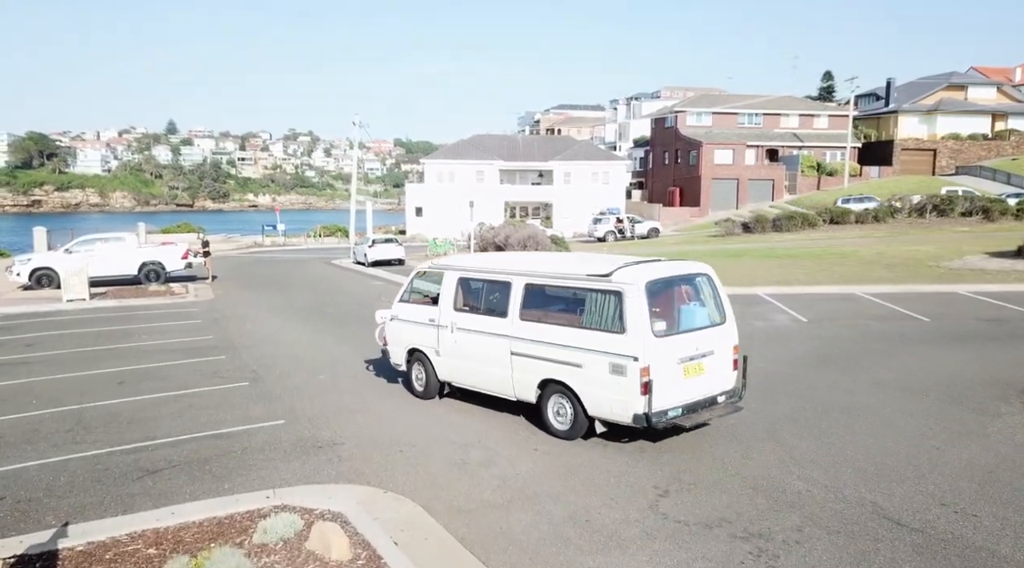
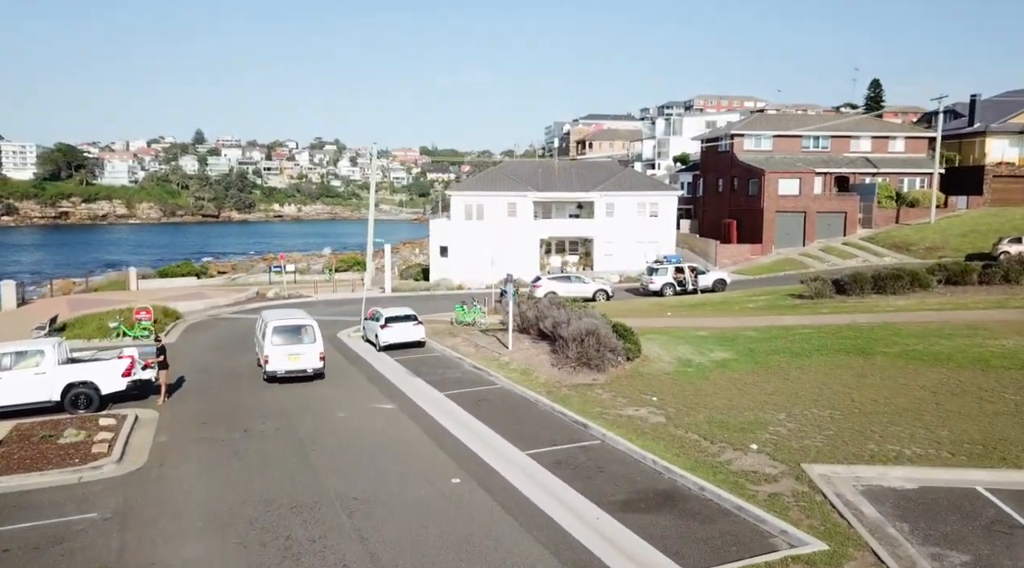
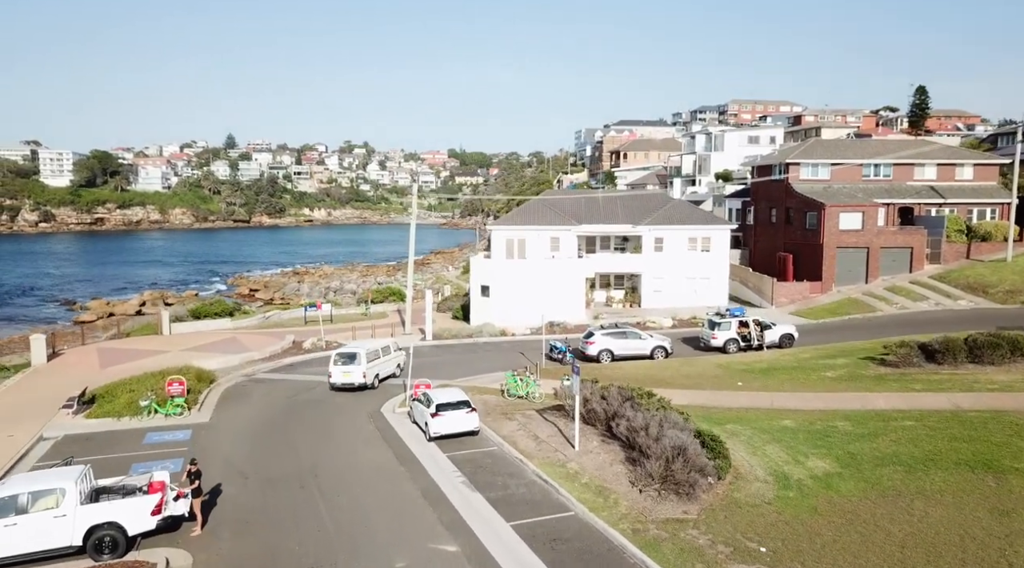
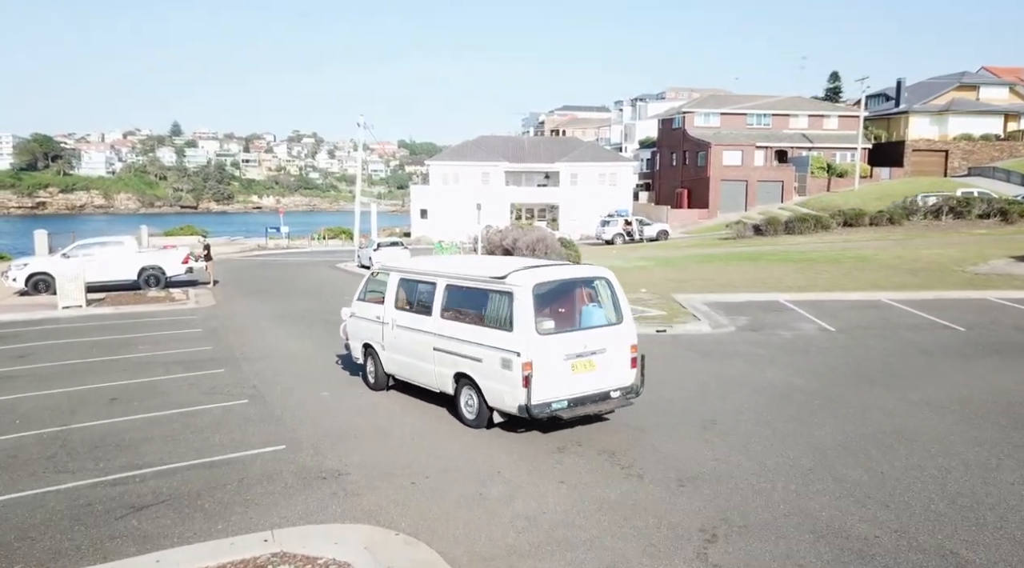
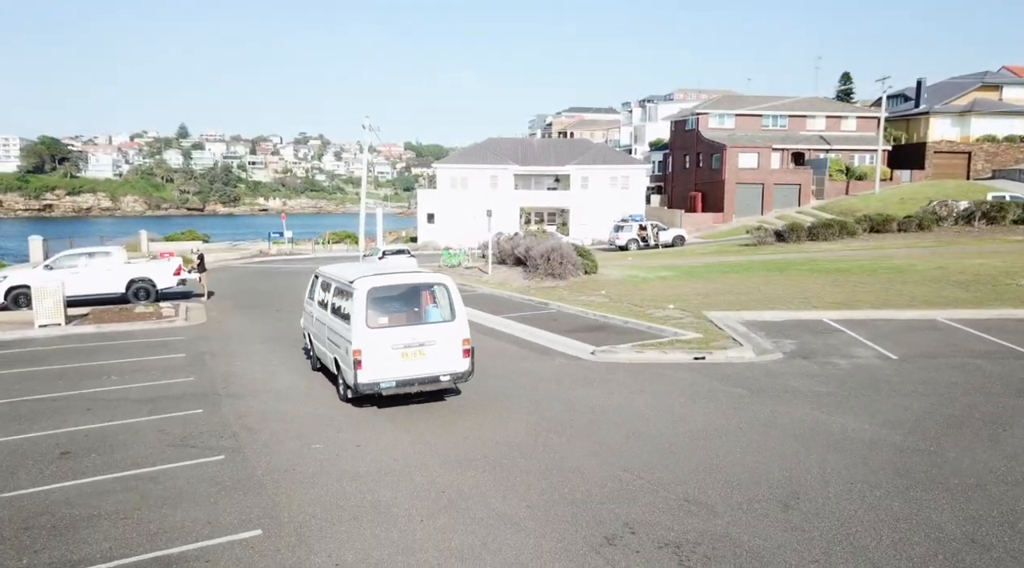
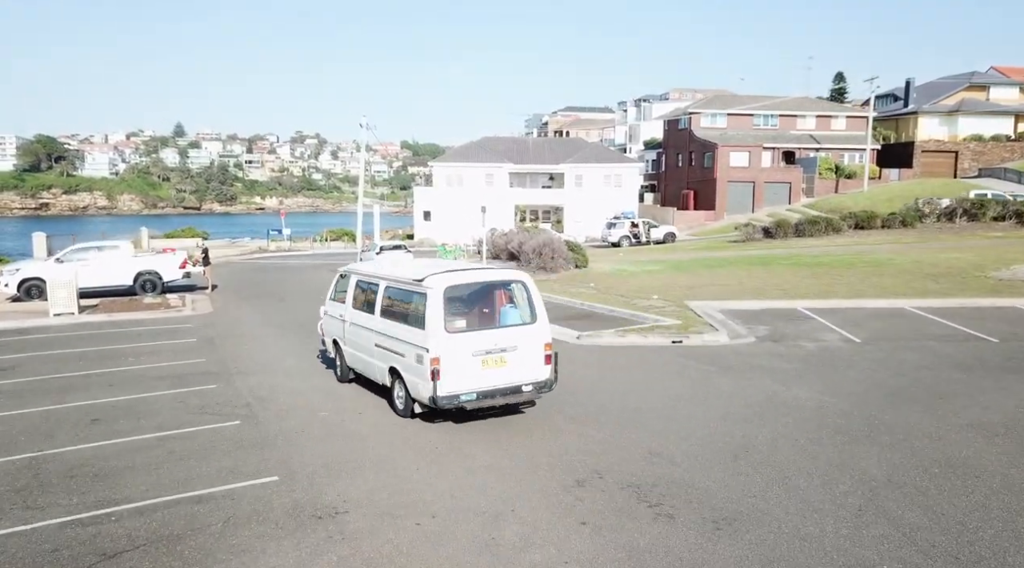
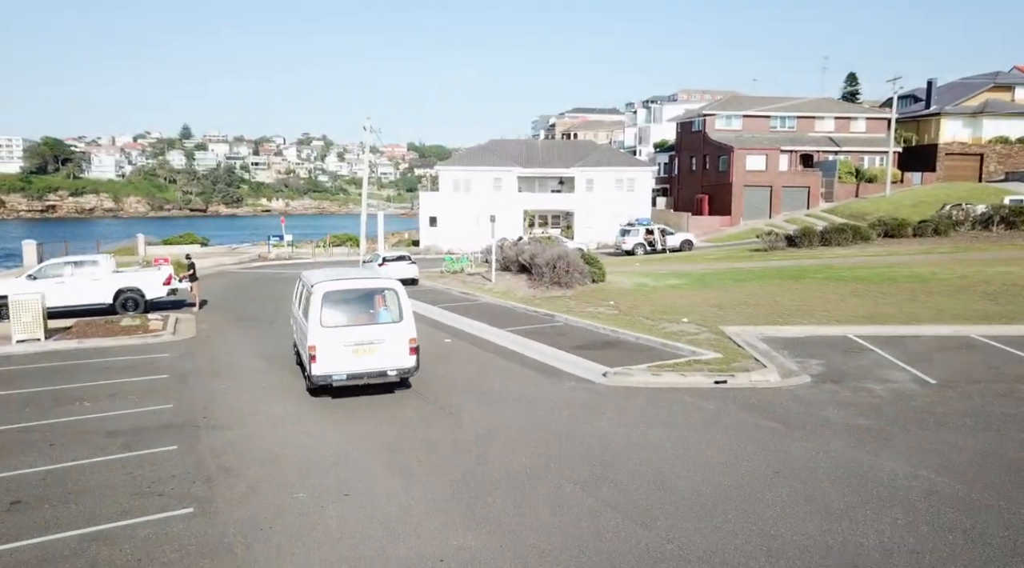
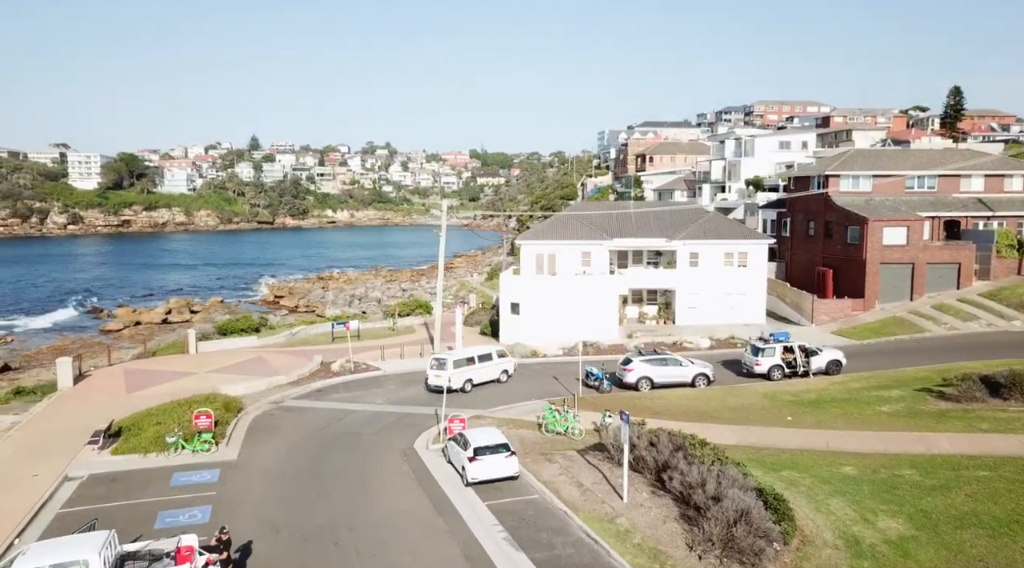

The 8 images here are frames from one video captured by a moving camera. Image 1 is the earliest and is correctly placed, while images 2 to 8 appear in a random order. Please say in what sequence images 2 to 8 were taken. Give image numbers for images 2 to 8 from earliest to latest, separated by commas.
4, 6, 5, 7, 2, 3, 8
